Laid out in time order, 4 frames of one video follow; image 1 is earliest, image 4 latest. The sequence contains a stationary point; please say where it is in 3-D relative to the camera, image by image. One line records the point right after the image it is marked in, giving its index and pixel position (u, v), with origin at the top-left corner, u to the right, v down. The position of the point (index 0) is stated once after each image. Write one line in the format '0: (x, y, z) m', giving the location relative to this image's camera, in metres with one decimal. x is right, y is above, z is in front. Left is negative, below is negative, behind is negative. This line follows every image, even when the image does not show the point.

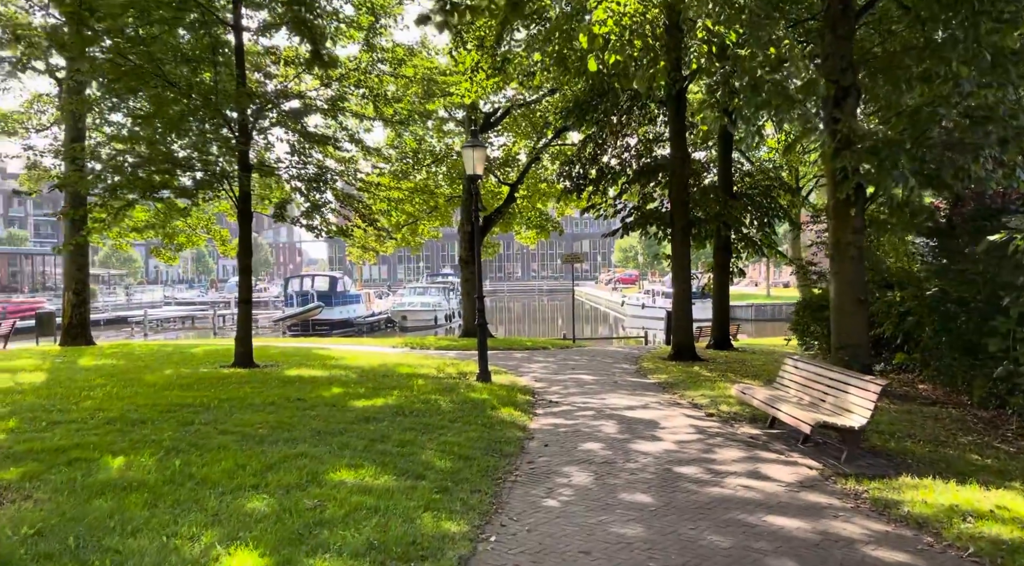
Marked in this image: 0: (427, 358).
0: (-1.7, -1.5, +14.4) m
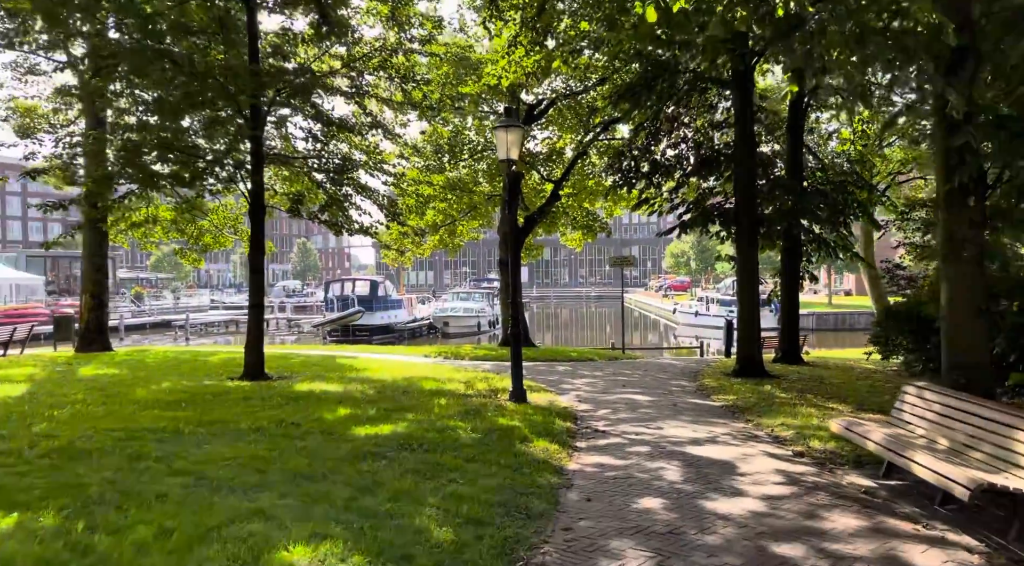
0: (-0.9, -1.5, +12.9) m
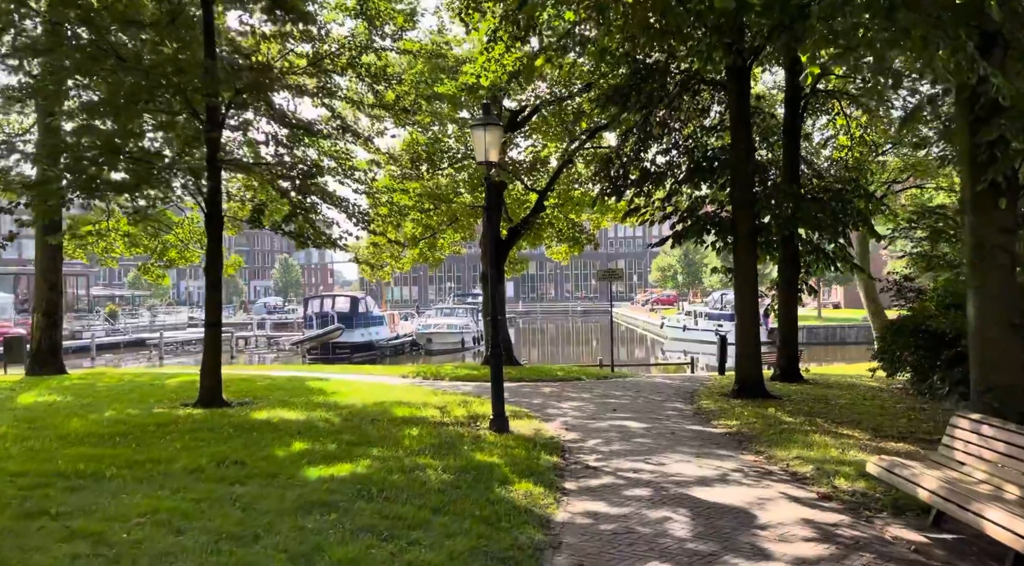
0: (-1.2, -1.8, +11.9) m
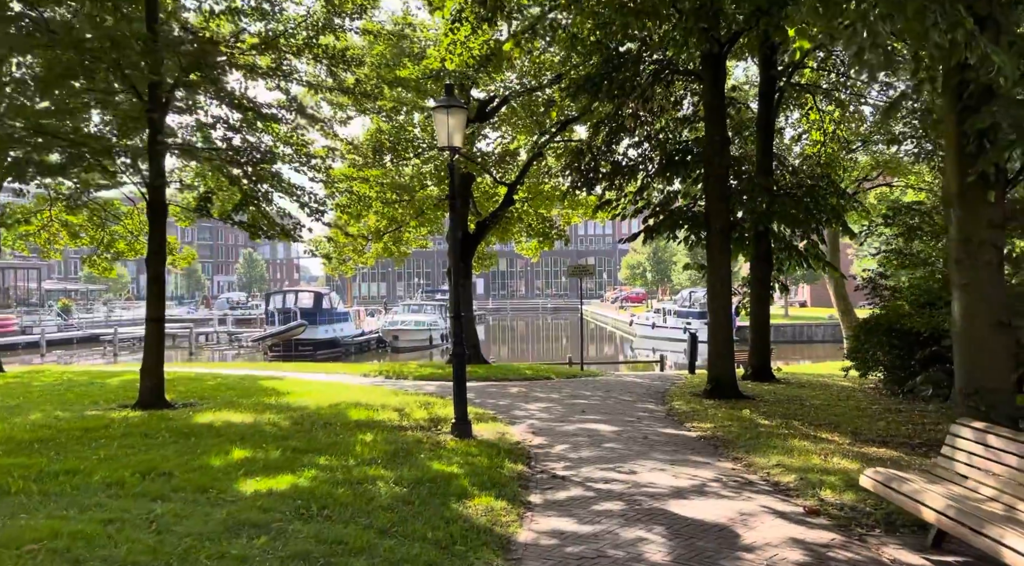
0: (-1.8, -1.7, +11.3) m
